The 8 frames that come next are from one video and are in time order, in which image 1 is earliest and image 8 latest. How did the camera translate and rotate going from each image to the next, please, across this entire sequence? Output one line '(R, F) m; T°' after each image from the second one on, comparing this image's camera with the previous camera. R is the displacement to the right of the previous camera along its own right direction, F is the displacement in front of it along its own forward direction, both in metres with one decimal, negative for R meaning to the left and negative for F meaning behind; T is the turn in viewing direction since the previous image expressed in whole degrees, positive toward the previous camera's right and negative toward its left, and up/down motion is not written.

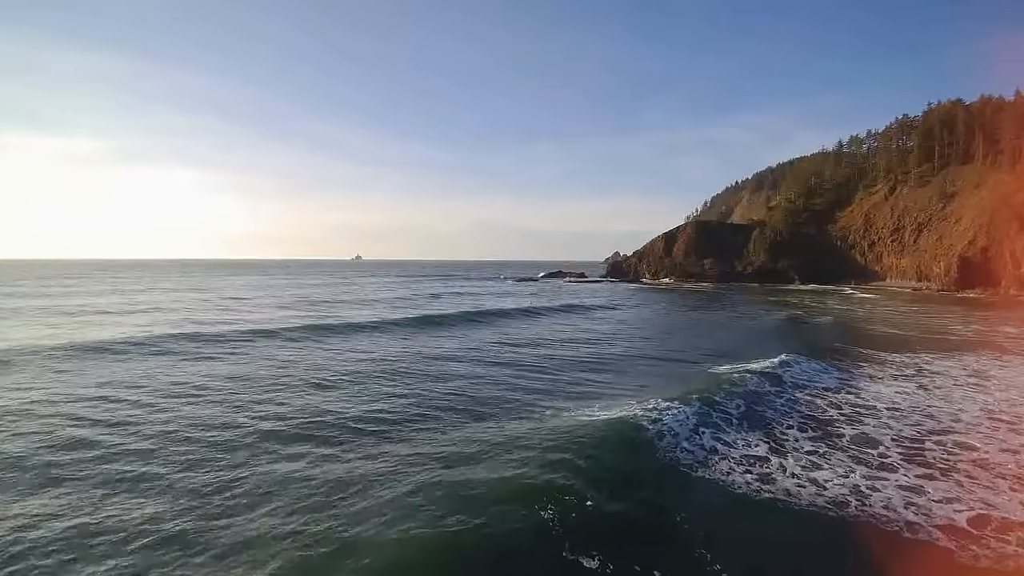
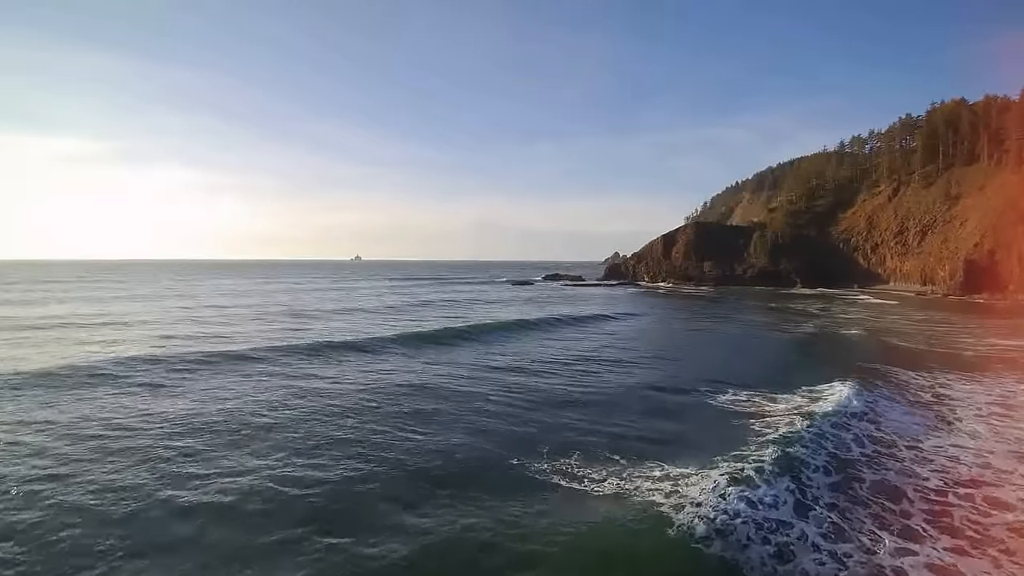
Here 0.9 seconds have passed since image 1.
(+0.8, +1.6) m; 0°
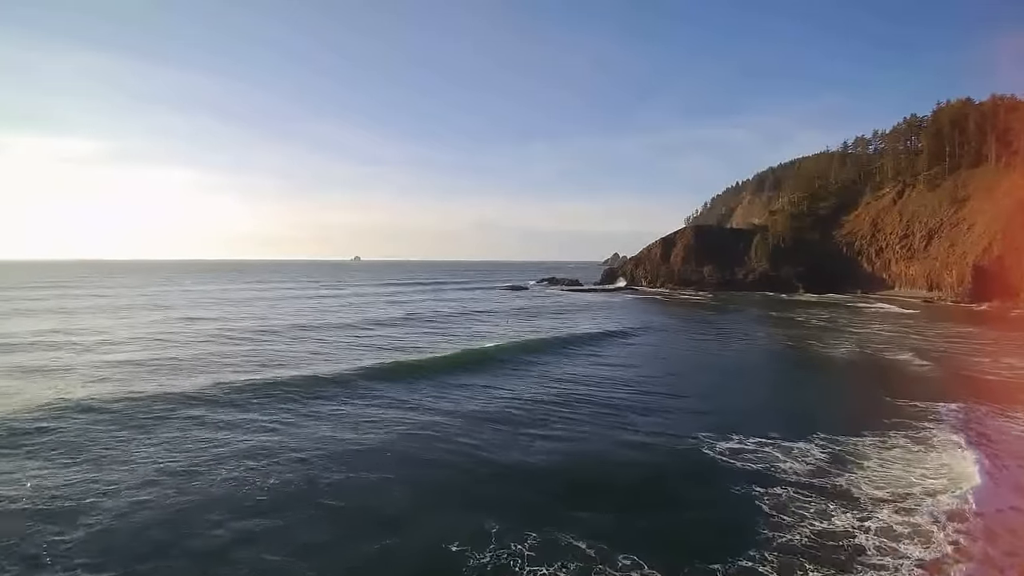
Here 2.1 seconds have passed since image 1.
(+0.9, +2.2) m; 0°
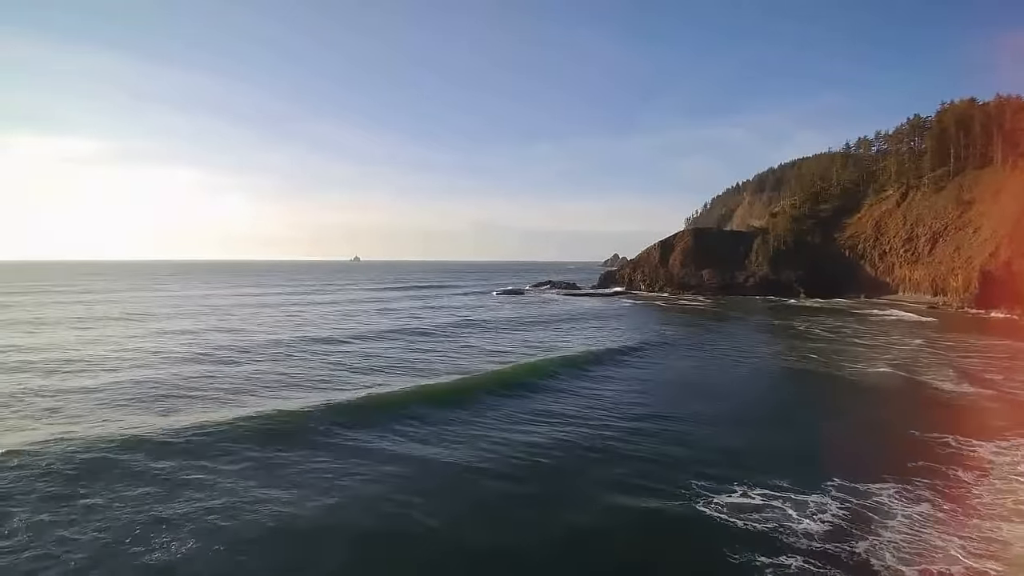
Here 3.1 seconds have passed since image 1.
(+0.7, +1.7) m; 0°
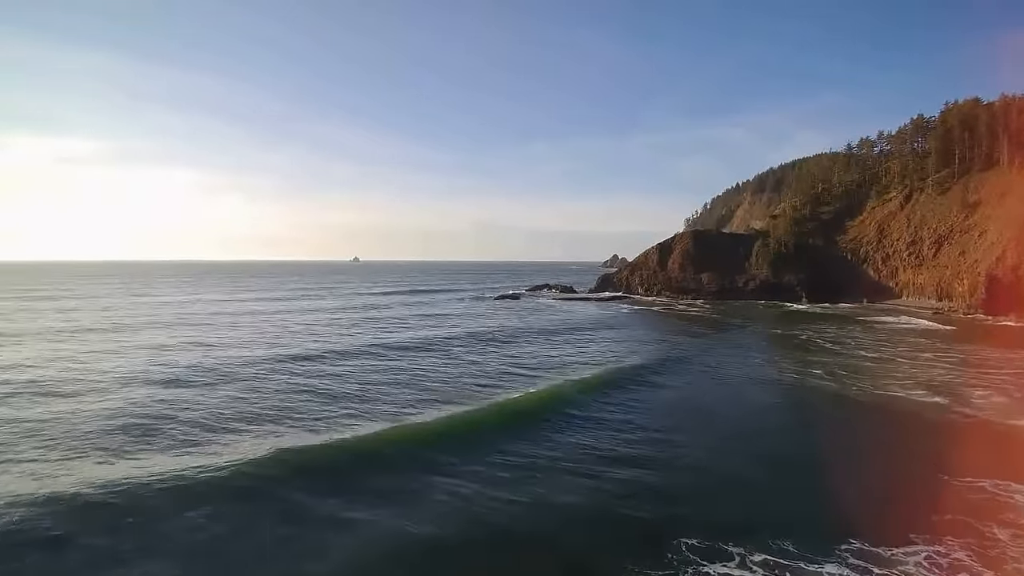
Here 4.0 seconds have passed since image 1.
(+0.8, +1.7) m; 0°
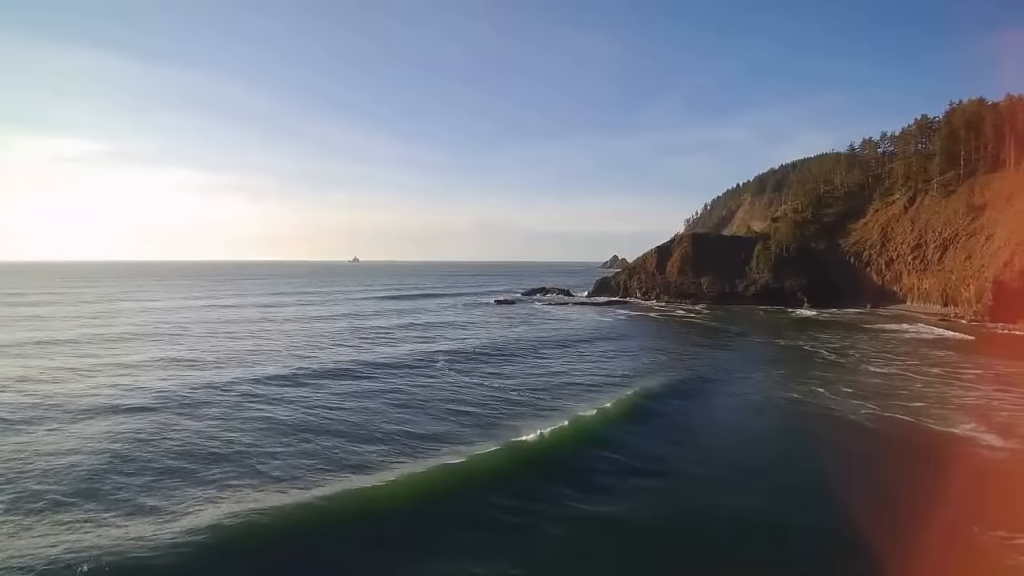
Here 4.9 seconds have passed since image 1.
(+0.8, +1.7) m; 0°
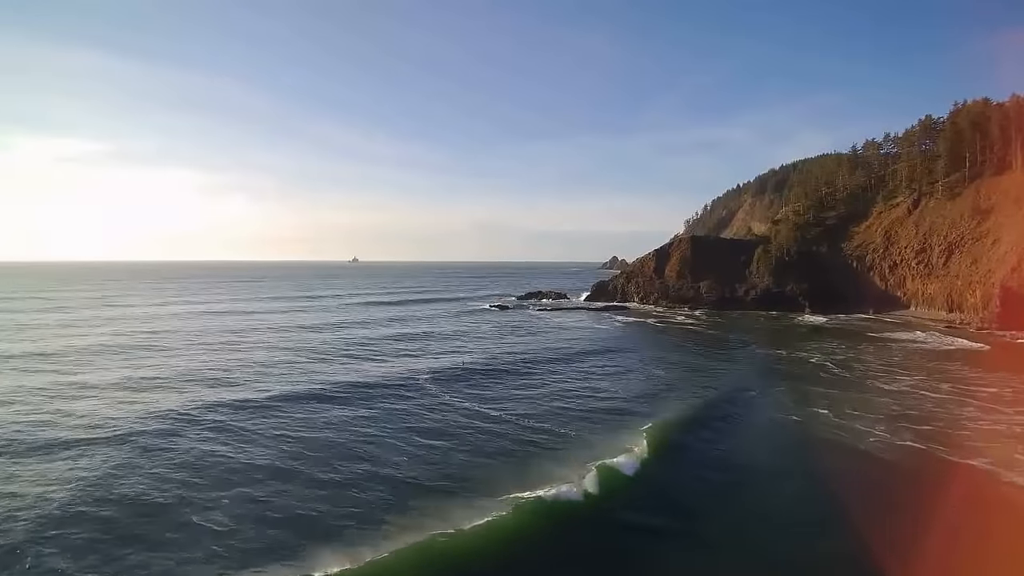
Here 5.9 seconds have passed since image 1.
(+0.8, +1.7) m; 0°
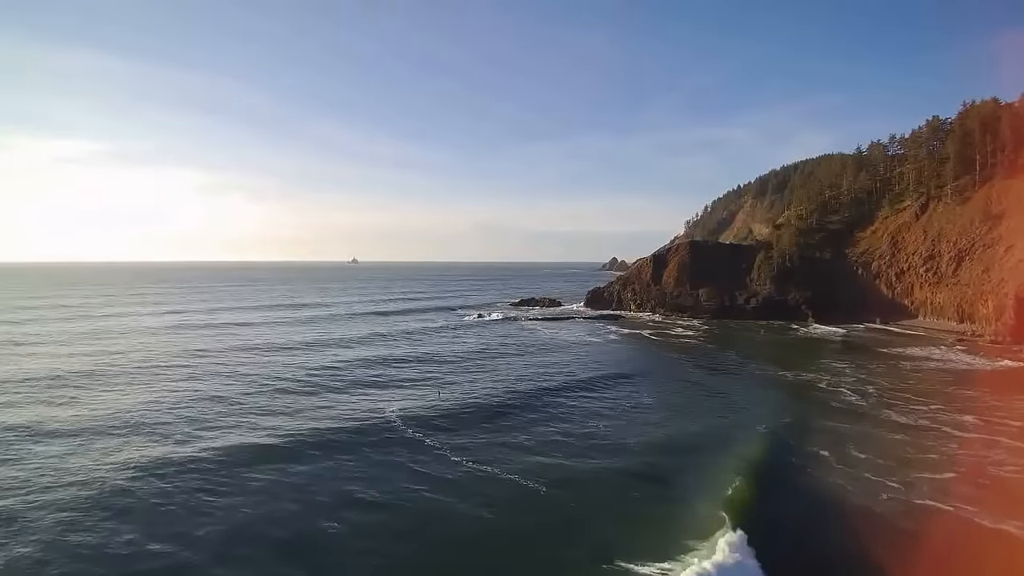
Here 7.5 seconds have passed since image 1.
(+1.3, +2.9) m; 0°
